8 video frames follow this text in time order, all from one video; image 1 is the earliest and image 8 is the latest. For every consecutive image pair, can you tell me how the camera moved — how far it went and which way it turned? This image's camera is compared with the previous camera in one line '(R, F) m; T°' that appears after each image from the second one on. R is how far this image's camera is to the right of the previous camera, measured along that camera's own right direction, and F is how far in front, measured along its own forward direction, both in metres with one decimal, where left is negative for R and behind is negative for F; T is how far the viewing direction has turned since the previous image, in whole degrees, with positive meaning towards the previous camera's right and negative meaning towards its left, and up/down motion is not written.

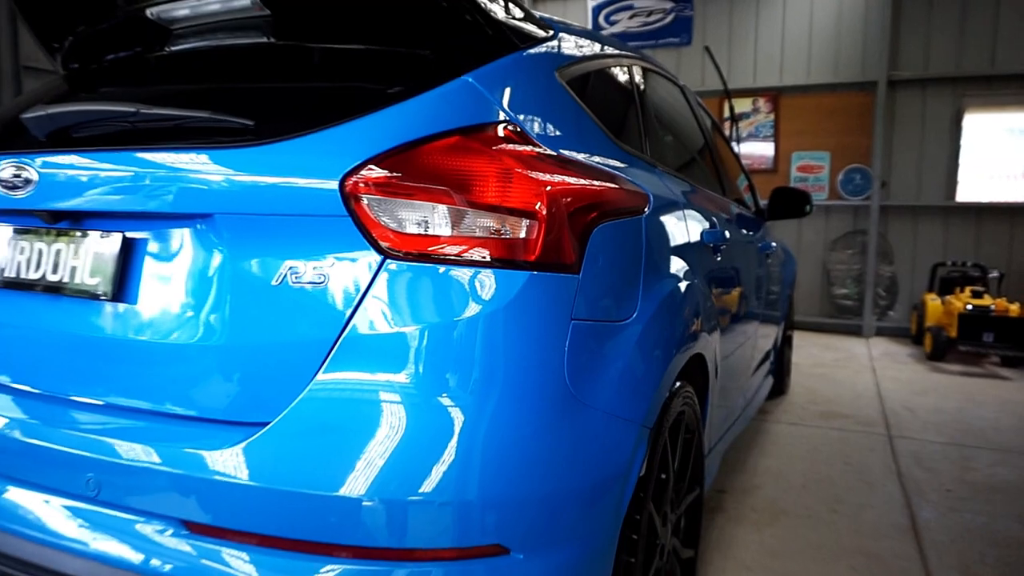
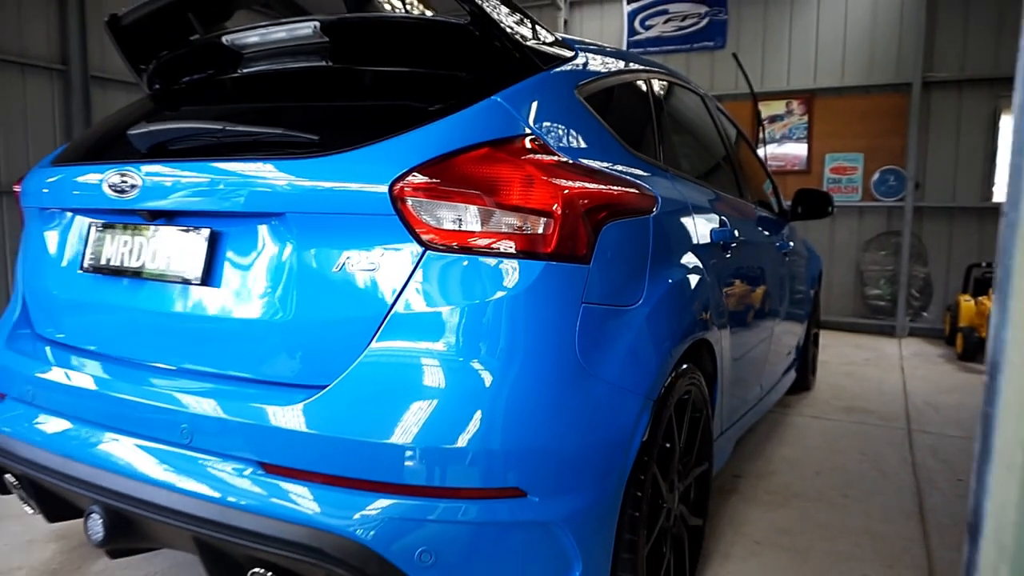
(0.0, -0.2) m; -3°
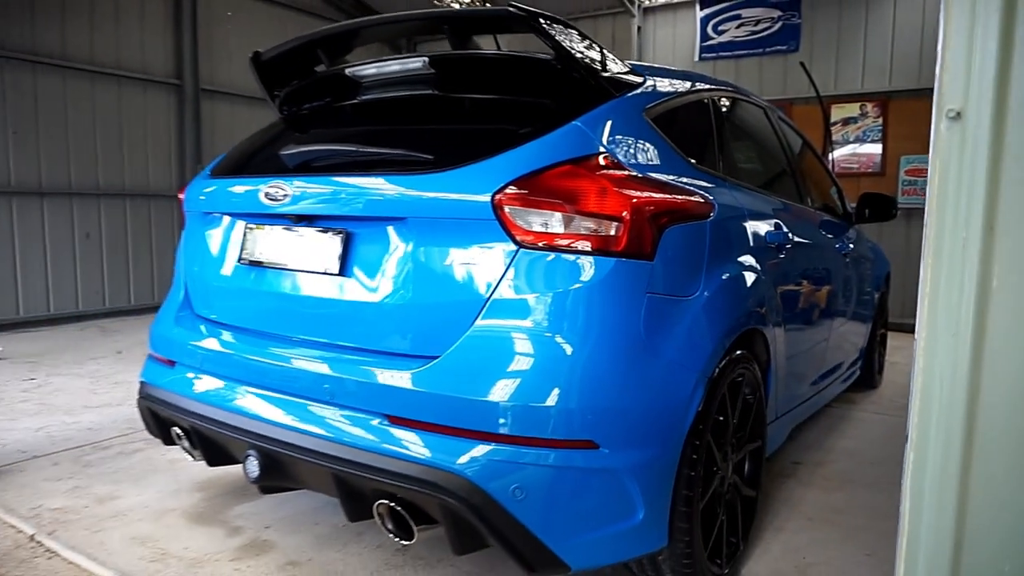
(0.0, -0.3) m; -6°
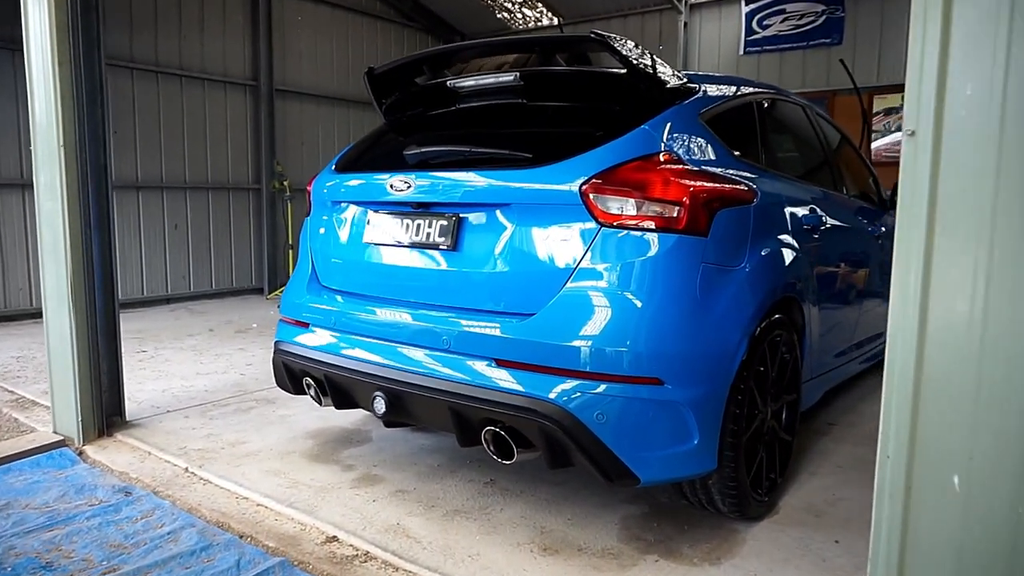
(-0.1, -0.4) m; -3°
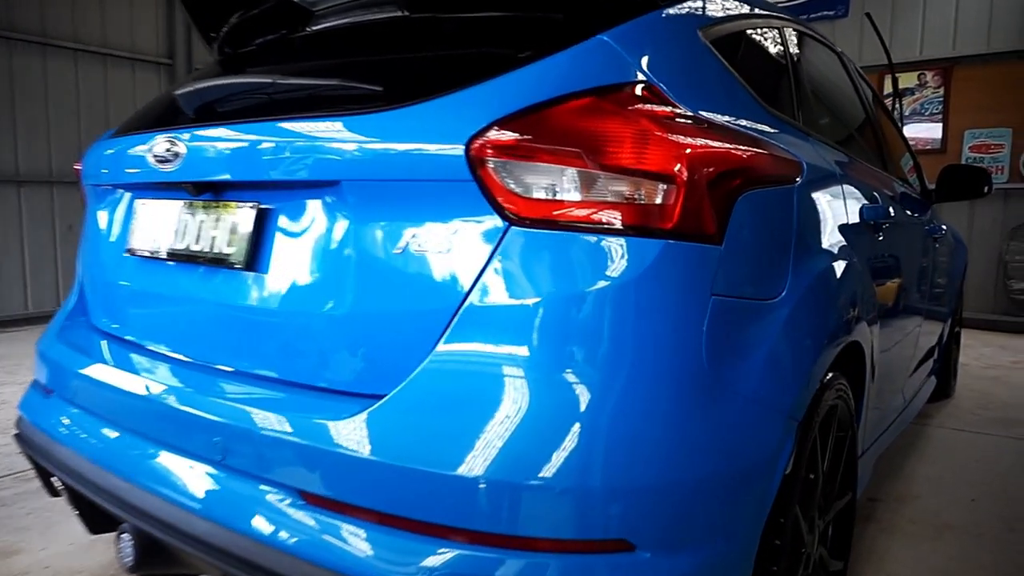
(+0.2, +0.9) m; +1°
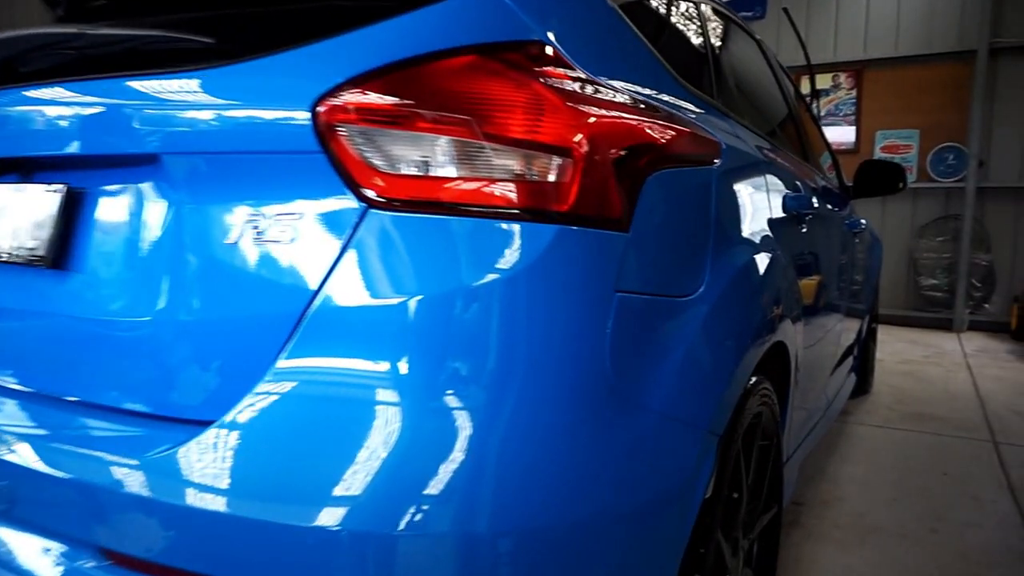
(+0.1, +0.2) m; +5°
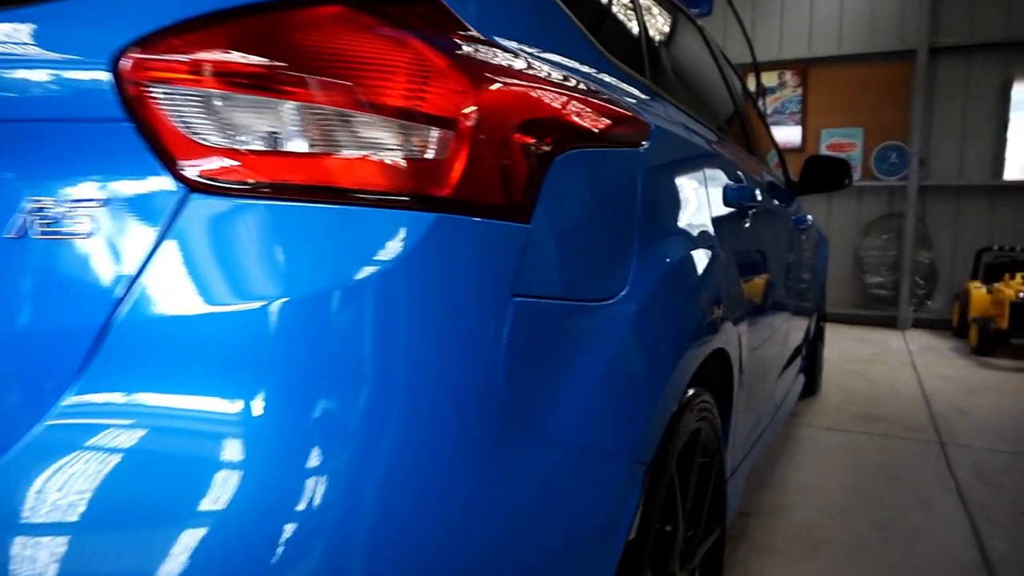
(+0.1, +0.2) m; +3°
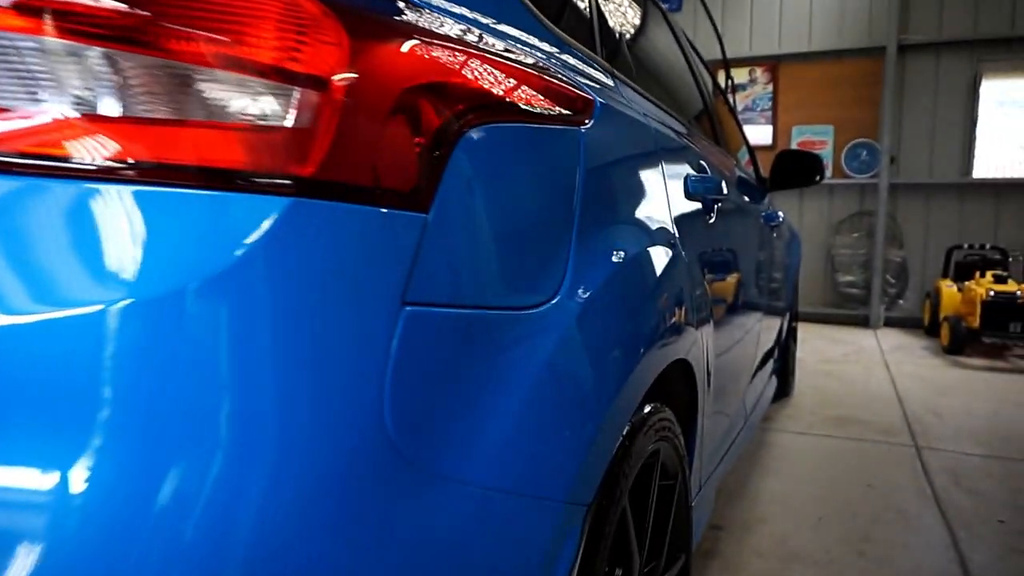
(+0.1, +0.1) m; +2°
